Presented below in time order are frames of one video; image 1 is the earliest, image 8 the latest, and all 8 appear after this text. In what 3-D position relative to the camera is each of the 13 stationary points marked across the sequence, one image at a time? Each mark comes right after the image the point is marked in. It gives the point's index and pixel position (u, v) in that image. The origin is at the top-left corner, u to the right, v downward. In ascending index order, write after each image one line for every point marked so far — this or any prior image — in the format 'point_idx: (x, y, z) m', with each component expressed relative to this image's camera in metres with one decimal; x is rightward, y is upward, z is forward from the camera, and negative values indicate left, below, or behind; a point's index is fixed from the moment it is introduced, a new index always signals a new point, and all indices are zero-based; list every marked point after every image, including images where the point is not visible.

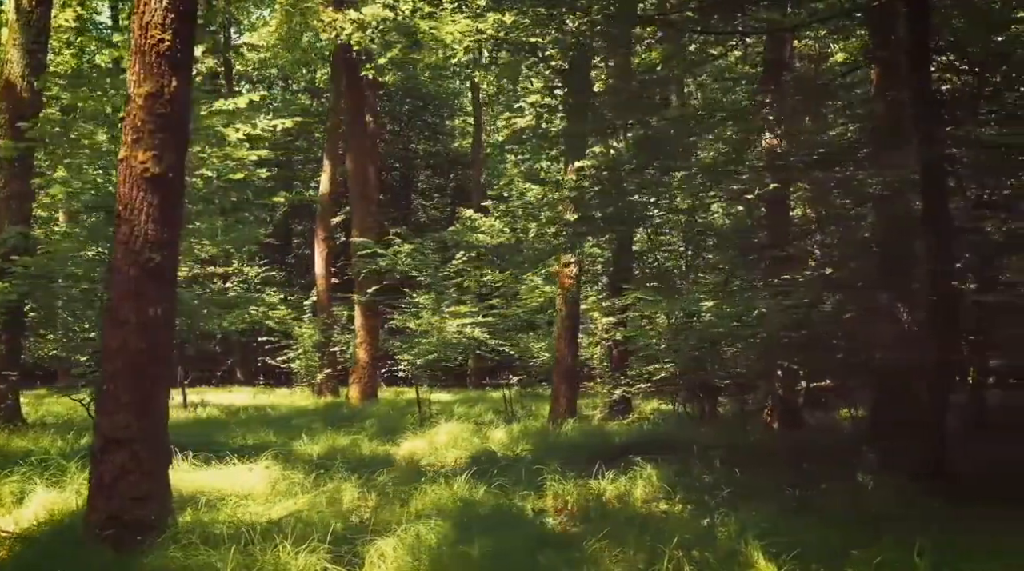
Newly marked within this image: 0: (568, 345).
0: (+0.7, -0.8, +18.5) m
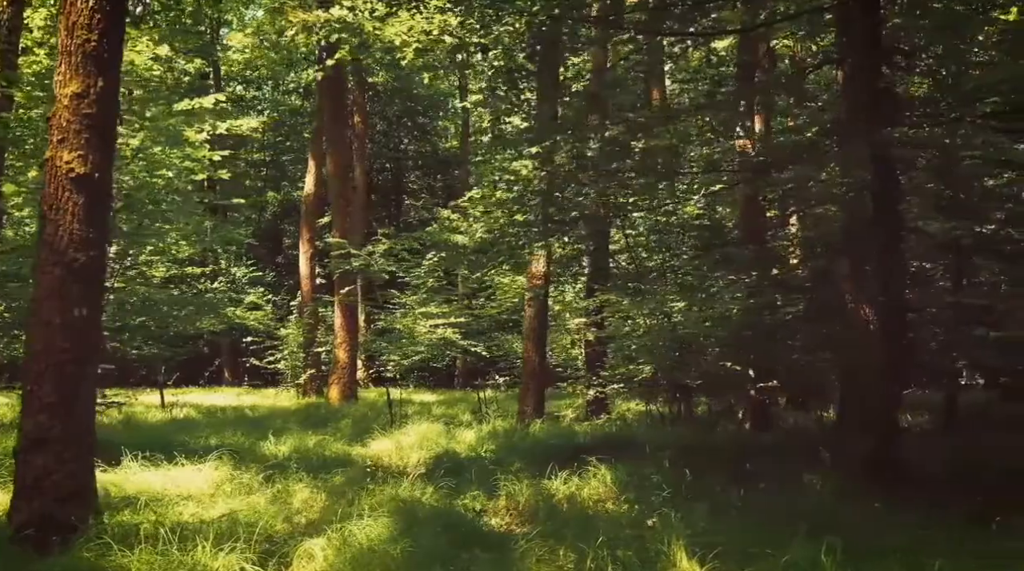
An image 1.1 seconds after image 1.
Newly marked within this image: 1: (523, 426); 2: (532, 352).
0: (+0.3, -0.8, +18.5) m
1: (+0.1, -1.8, +17.2) m
2: (+0.2, -0.9, +18.5) m
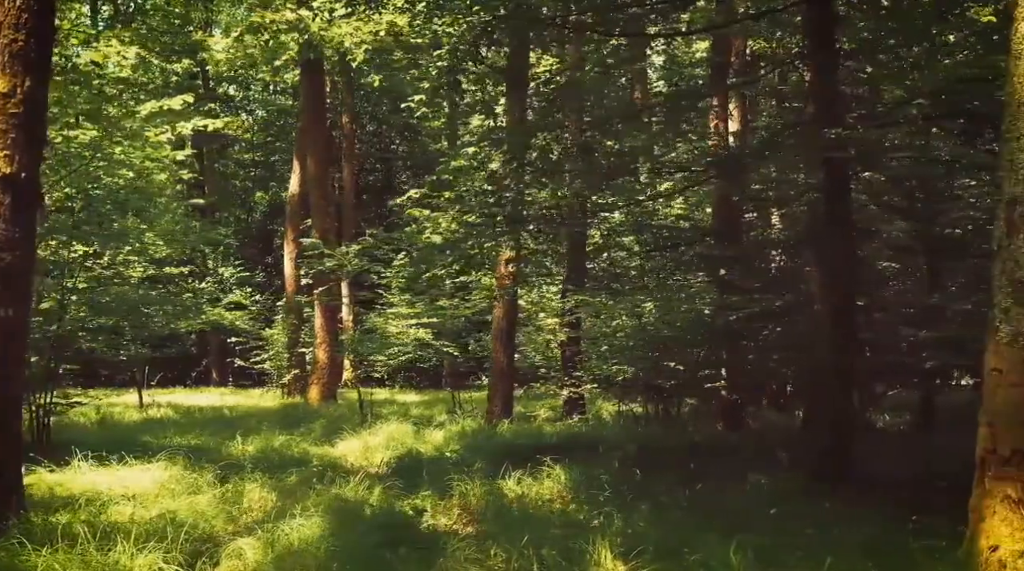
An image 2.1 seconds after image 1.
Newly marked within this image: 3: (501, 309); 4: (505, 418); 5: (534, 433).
0: (-0.1, -0.8, +18.5) m
1: (-0.2, -1.8, +17.2) m
2: (-0.2, -0.9, +18.6) m
3: (-0.2, -0.3, +18.3) m
4: (-0.1, -1.8, +18.5) m
5: (+0.2, -1.8, +16.5) m
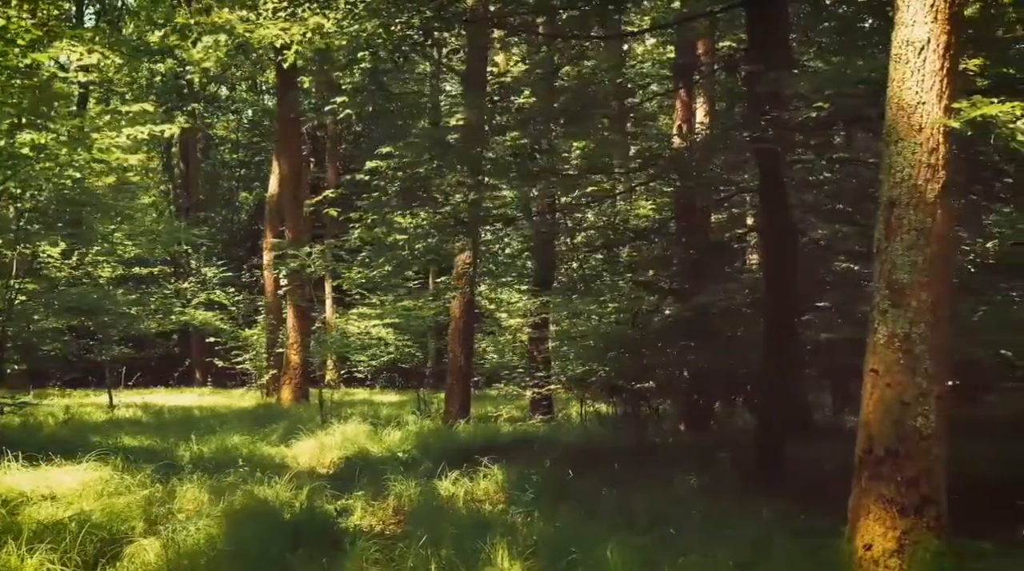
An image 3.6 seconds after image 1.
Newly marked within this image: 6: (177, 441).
0: (-0.7, -0.8, +18.6) m
1: (-0.8, -1.8, +17.3) m
2: (-0.7, -0.9, +18.6) m
3: (-0.7, -0.3, +18.3) m
4: (-0.7, -1.8, +18.5) m
5: (-0.3, -1.8, +16.6) m
6: (-3.9, -1.8, +15.8) m
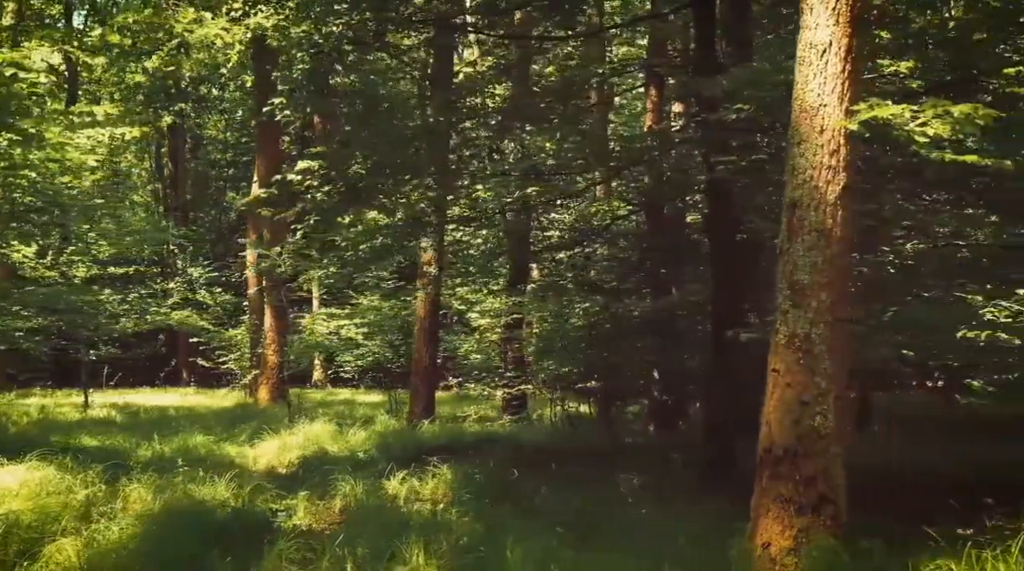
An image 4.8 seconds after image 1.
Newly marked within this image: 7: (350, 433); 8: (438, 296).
0: (-1.1, -0.8, +18.6) m
1: (-1.2, -1.8, +17.3) m
2: (-1.2, -0.9, +18.6) m
3: (-1.2, -0.3, +18.3) m
4: (-1.1, -1.8, +18.5) m
5: (-0.7, -1.8, +16.6) m
6: (-4.3, -1.8, +15.8) m
7: (-2.0, -1.8, +16.7) m
8: (-0.9, -0.2, +18.2) m
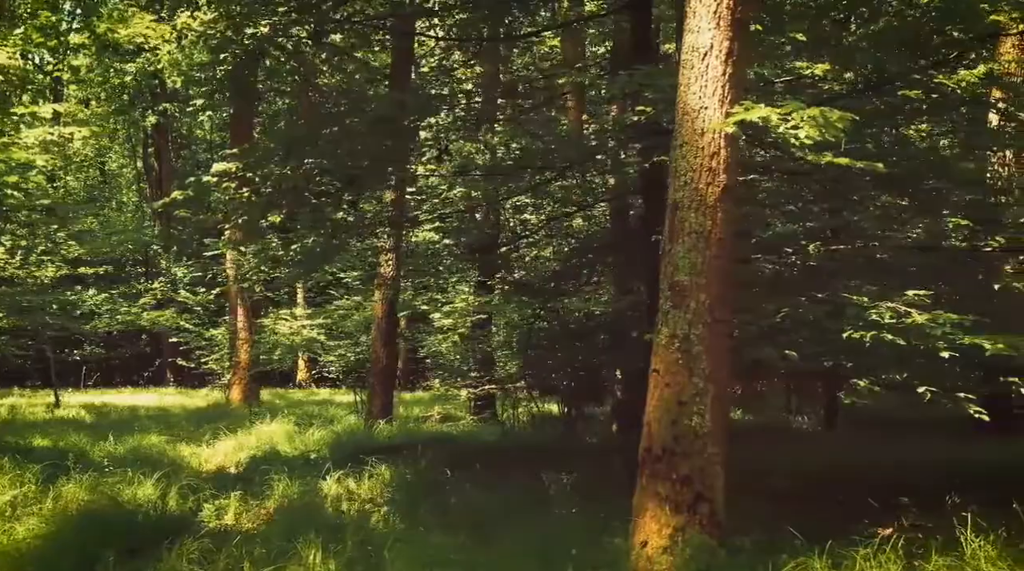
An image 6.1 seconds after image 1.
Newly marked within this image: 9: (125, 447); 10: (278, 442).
0: (-1.7, -0.8, +18.6) m
1: (-1.7, -1.8, +17.3) m
2: (-1.7, -0.9, +18.6) m
3: (-1.7, -0.3, +18.3) m
4: (-1.7, -1.8, +18.6) m
5: (-1.2, -1.8, +16.6) m
6: (-4.8, -1.8, +15.7) m
7: (-2.5, -1.8, +16.7) m
8: (-1.5, -0.2, +18.3) m
9: (-4.3, -1.8, +15.1) m
10: (-2.7, -1.8, +15.6) m
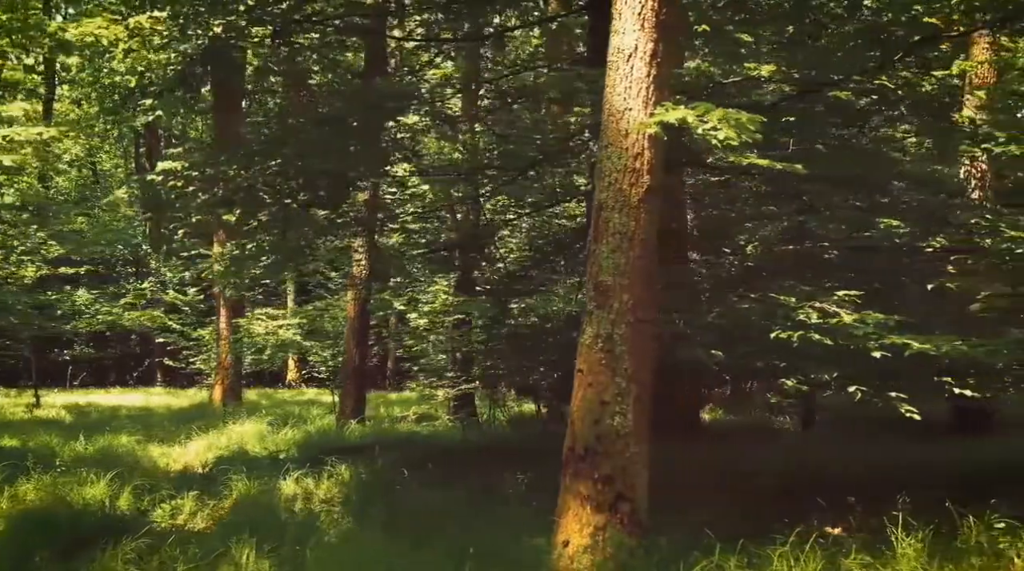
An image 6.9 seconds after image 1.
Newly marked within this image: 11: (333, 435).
0: (-2.0, -0.8, +18.6) m
1: (-2.1, -1.8, +17.3) m
2: (-2.1, -0.9, +18.6) m
3: (-2.1, -0.3, +18.3) m
4: (-2.0, -1.8, +18.6) m
5: (-1.6, -1.8, +16.6) m
6: (-5.2, -1.8, +15.7) m
7: (-2.9, -1.8, +16.7) m
8: (-1.8, -0.2, +18.3) m
9: (-4.6, -1.8, +15.1) m
10: (-3.0, -1.8, +15.6) m
11: (-2.0, -1.7, +16.0) m
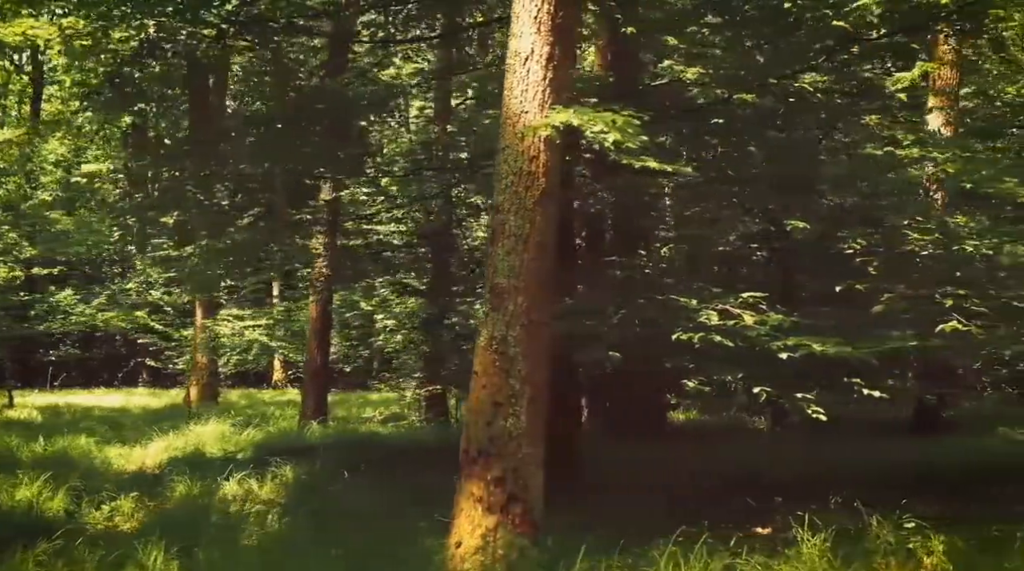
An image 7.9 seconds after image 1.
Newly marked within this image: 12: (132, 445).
0: (-2.5, -0.9, +18.6) m
1: (-2.6, -1.8, +17.3) m
2: (-2.6, -0.9, +18.6) m
3: (-2.5, -0.3, +18.3) m
4: (-2.5, -1.8, +18.6) m
5: (-2.0, -1.8, +16.6) m
6: (-5.6, -1.8, +15.7) m
7: (-3.3, -1.8, +16.7) m
8: (-2.3, -0.2, +18.3) m
9: (-5.1, -1.8, +15.1) m
10: (-3.4, -1.8, +15.6) m
11: (-2.5, -1.8, +16.0) m
12: (-4.3, -1.9, +15.9) m
